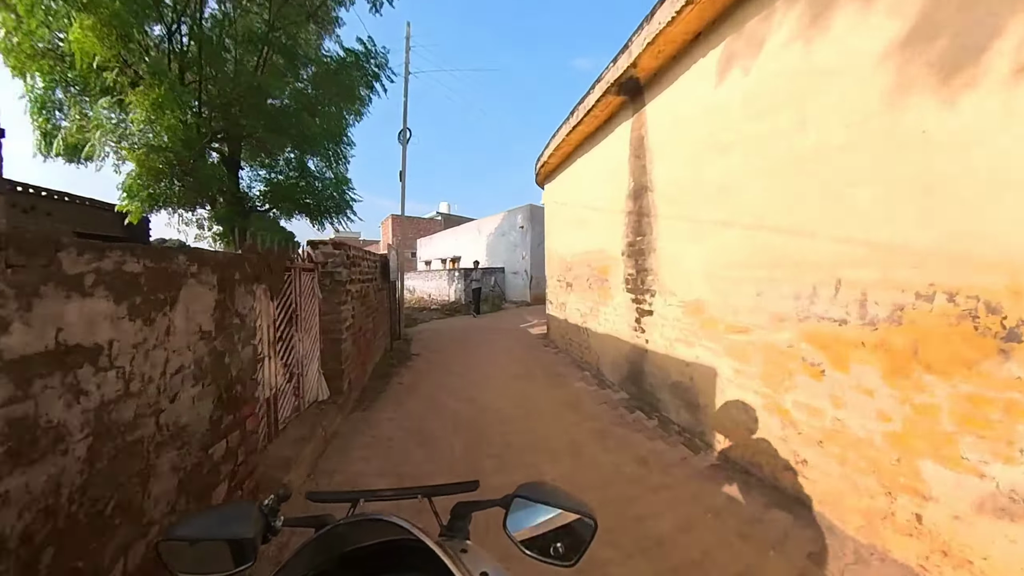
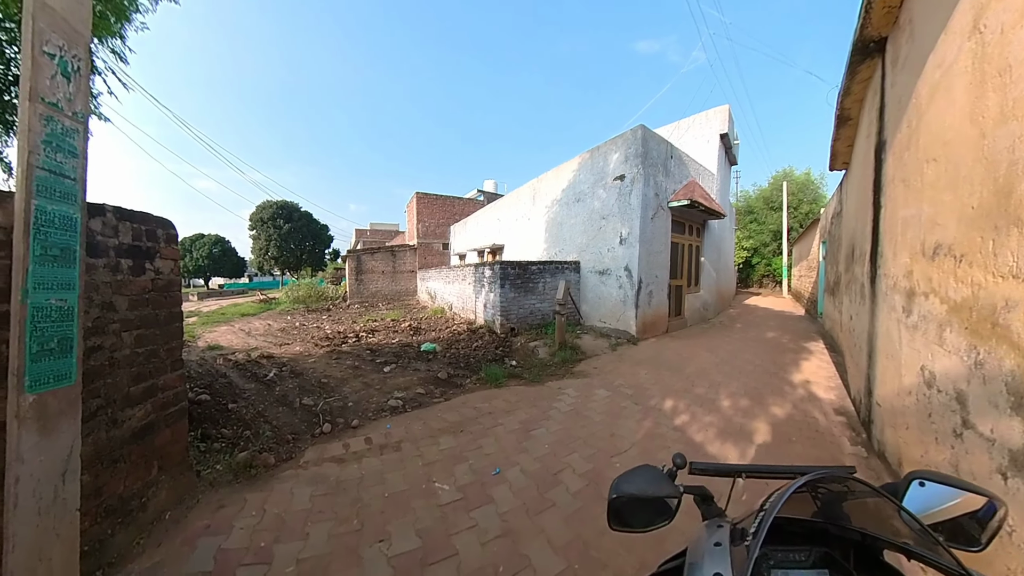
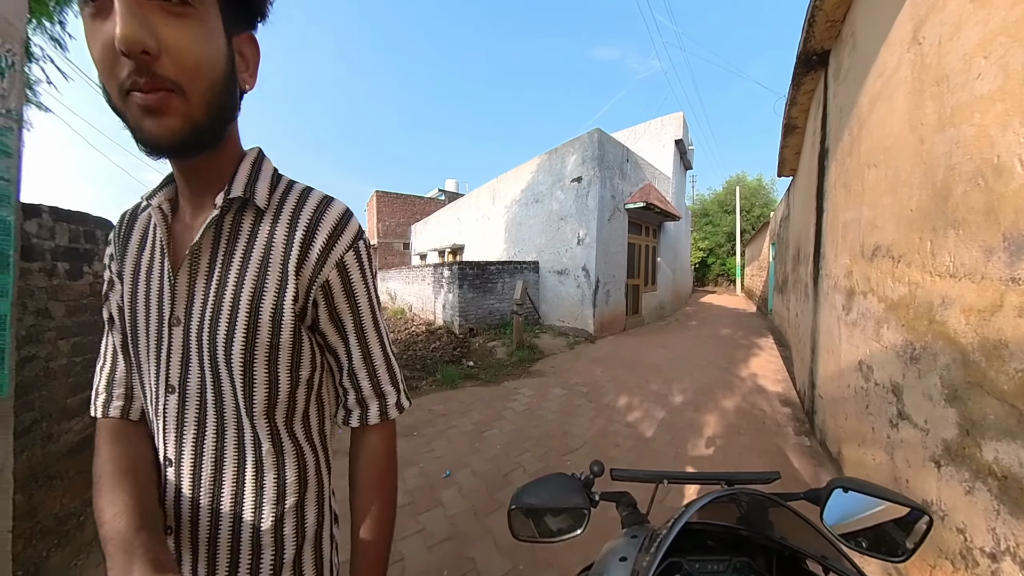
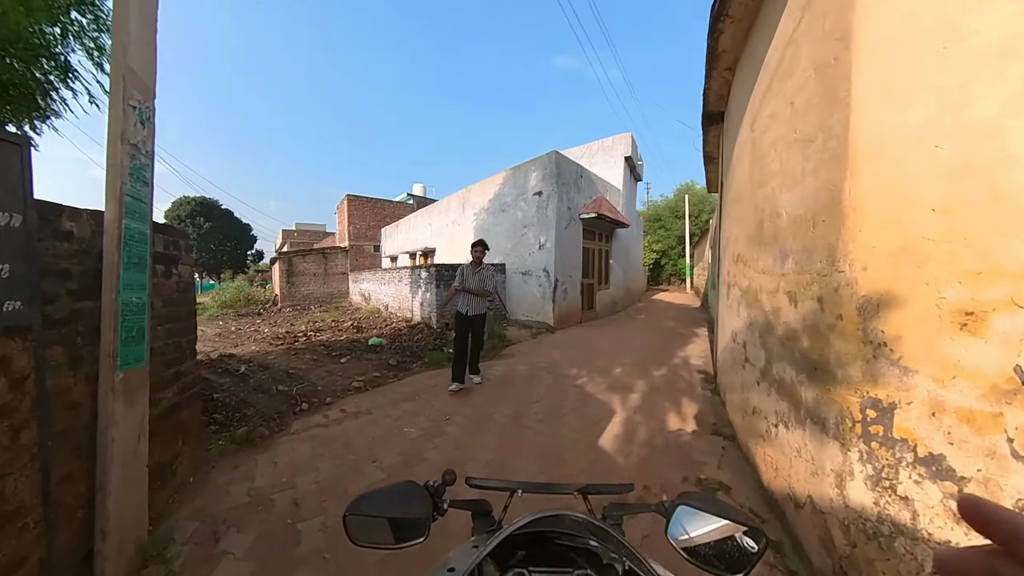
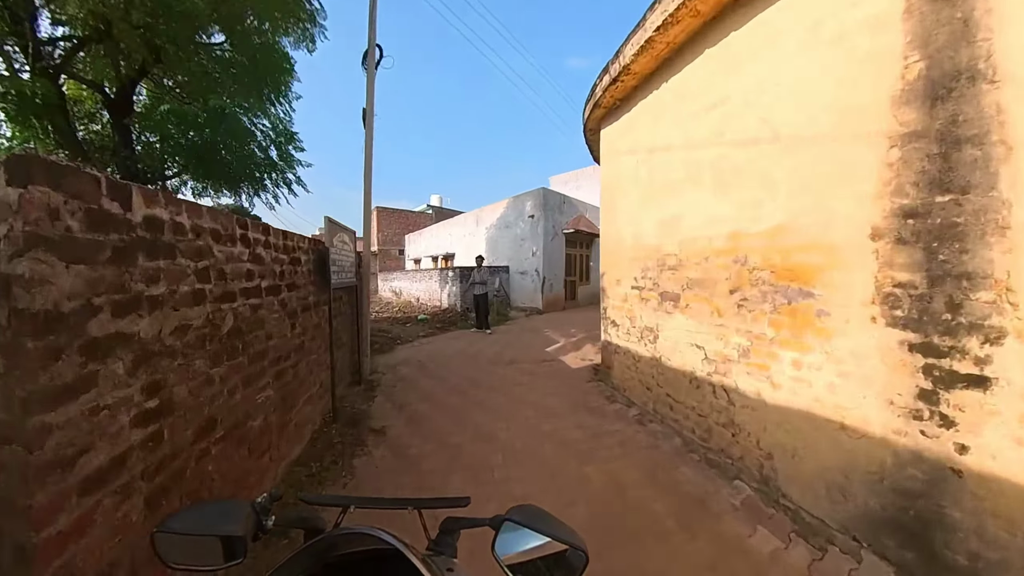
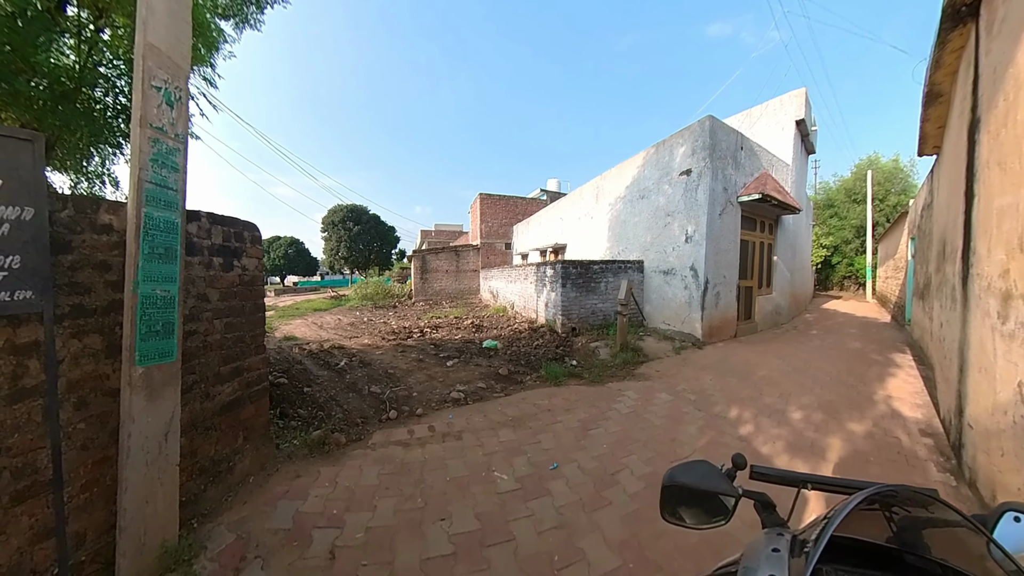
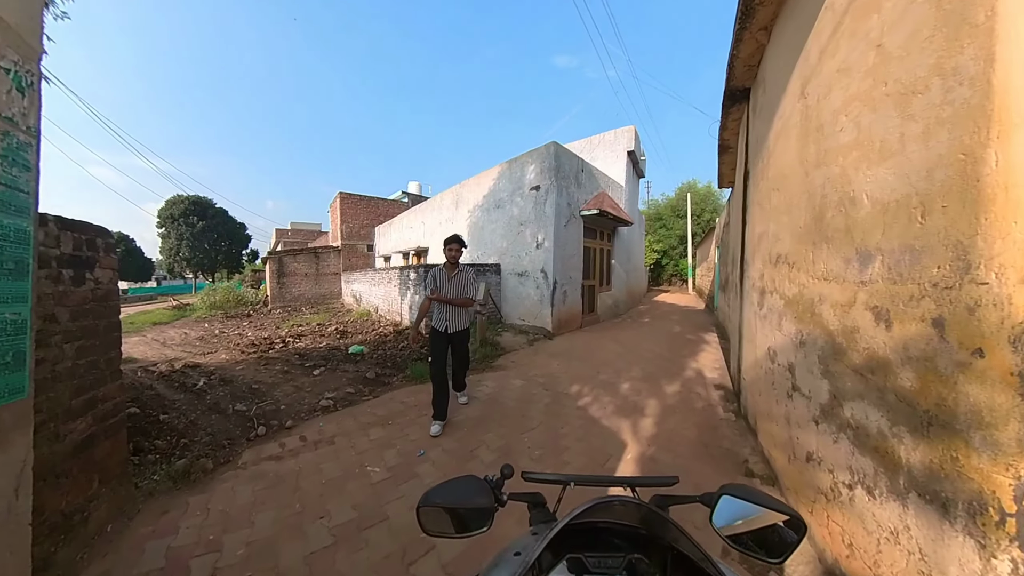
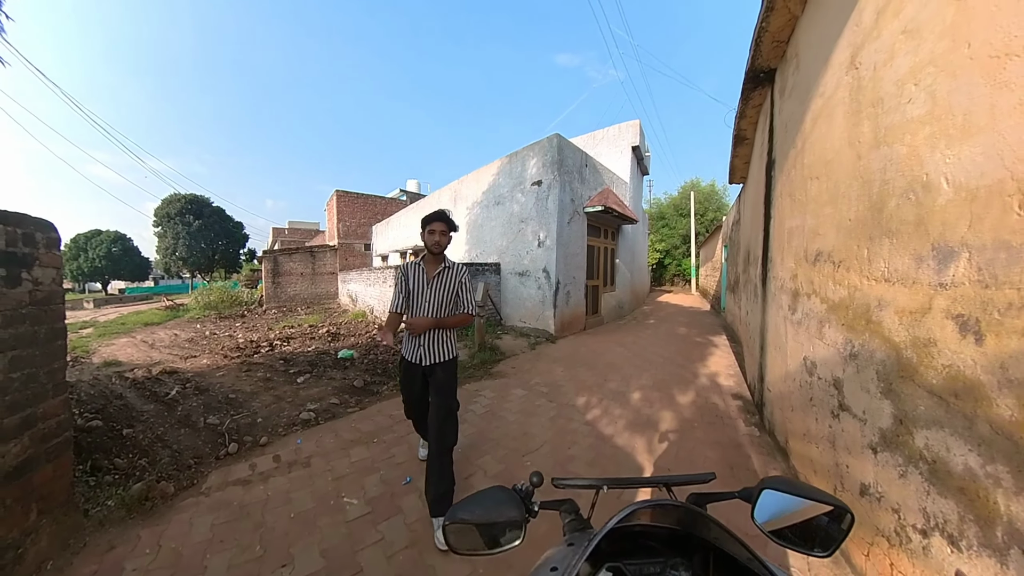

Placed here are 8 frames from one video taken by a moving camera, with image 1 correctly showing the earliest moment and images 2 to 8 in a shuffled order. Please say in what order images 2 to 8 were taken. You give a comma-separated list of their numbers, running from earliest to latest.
5, 4, 7, 8, 3, 2, 6
